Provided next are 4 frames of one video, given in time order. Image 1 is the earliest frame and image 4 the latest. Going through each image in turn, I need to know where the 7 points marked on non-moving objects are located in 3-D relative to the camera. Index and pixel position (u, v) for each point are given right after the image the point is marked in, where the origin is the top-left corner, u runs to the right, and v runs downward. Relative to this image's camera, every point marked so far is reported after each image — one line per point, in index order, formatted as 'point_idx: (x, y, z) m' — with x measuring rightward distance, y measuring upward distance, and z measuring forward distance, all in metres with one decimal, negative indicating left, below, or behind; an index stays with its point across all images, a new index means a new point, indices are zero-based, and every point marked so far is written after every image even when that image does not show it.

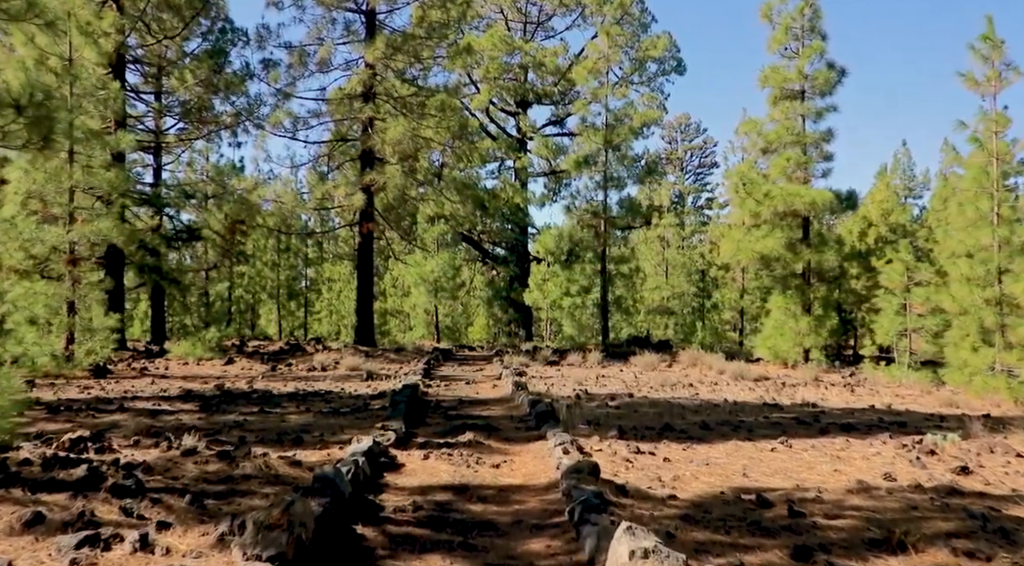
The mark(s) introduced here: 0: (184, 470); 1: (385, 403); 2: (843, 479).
0: (-2.1, -1.2, +6.0) m
1: (-1.3, -1.3, +10.3) m
2: (+2.2, -1.3, +6.5) m
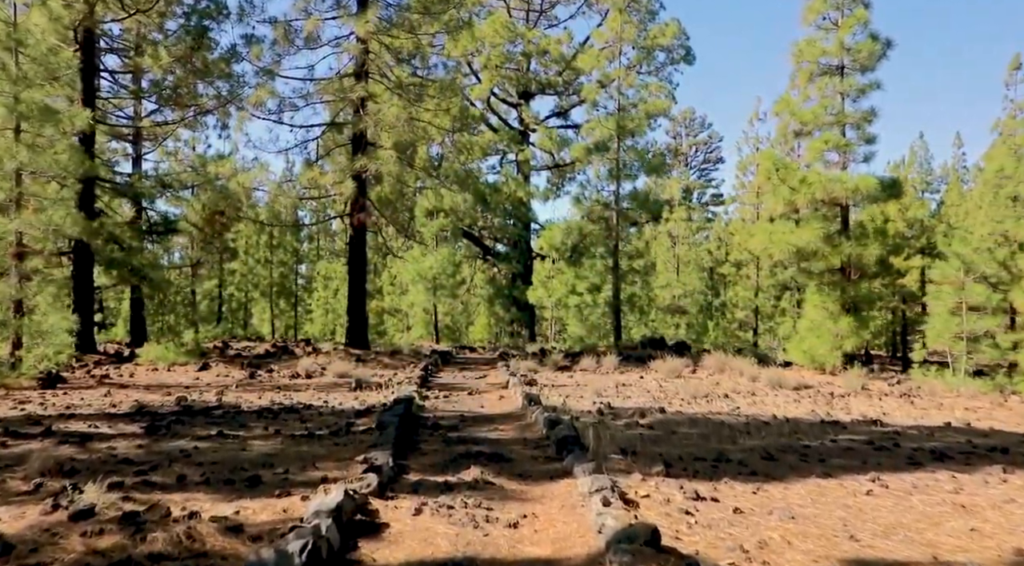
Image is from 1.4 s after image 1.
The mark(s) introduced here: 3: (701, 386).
0: (-2.0, -1.2, +4.3) m
1: (-1.2, -1.2, +8.5) m
2: (+2.3, -1.3, +4.7) m
3: (+2.6, -1.4, +13.0) m
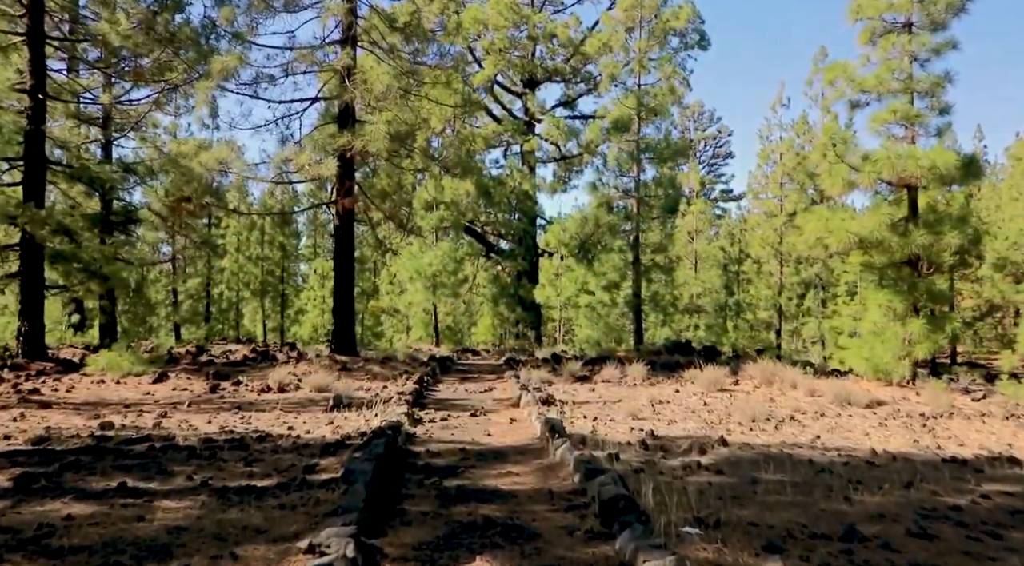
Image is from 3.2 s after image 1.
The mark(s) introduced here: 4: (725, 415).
0: (-1.8, -1.1, +1.9) m
1: (-1.1, -1.2, +6.2) m
2: (+2.4, -1.2, +2.4) m
3: (+2.7, -1.3, +10.7) m
4: (+2.1, -1.3, +9.8) m
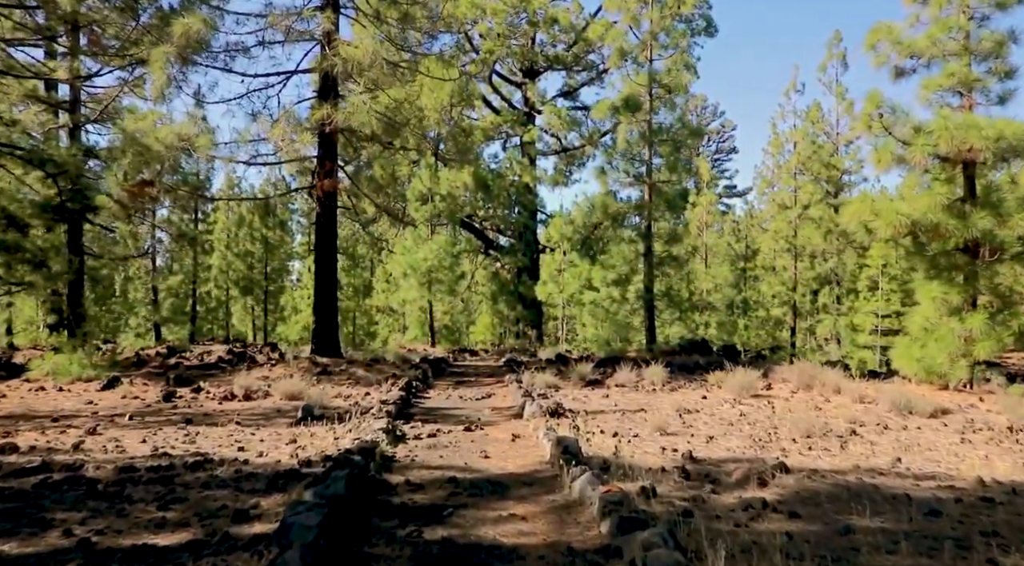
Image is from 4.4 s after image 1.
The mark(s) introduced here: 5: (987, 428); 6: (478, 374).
0: (-1.8, -1.0, +0.2) m
1: (-1.1, -1.1, +4.5) m
2: (+2.5, -1.1, +0.7) m
3: (+2.7, -1.2, +9.0) m
4: (+2.2, -1.2, +8.1) m
5: (+4.1, -1.3, +8.4) m
6: (-0.5, -1.4, +14.5) m
